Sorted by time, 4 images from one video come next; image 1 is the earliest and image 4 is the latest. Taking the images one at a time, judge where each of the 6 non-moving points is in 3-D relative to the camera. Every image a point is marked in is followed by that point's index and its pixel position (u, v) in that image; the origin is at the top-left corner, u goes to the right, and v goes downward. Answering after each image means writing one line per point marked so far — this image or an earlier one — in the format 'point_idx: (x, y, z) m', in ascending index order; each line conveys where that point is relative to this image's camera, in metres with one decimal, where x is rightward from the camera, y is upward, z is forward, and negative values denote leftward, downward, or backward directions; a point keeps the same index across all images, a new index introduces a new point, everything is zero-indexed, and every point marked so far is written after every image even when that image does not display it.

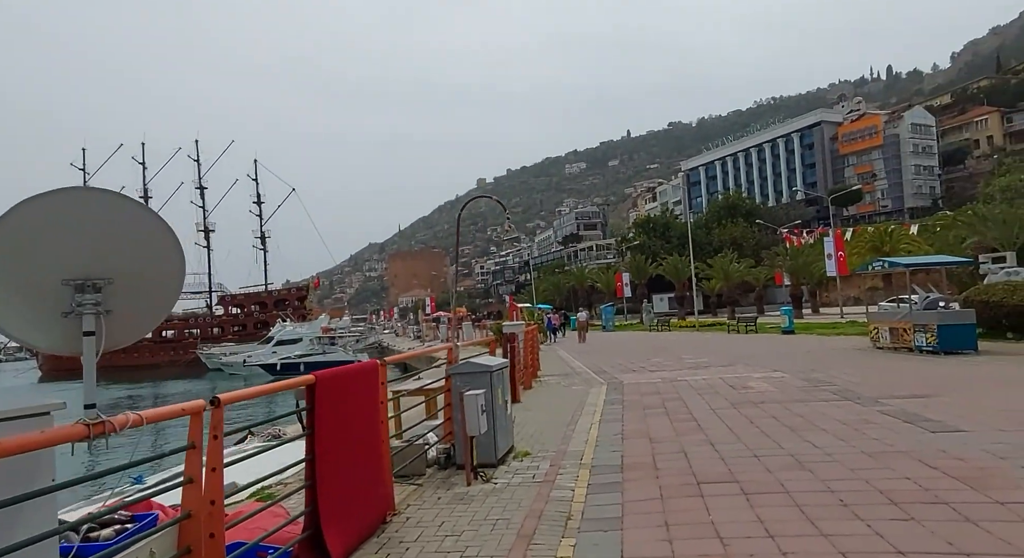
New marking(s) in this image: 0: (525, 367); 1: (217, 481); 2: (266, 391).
0: (+0.3, -2.1, +14.4) m
1: (-1.5, -1.0, +3.1) m
2: (-1.5, -0.7, +3.7) m
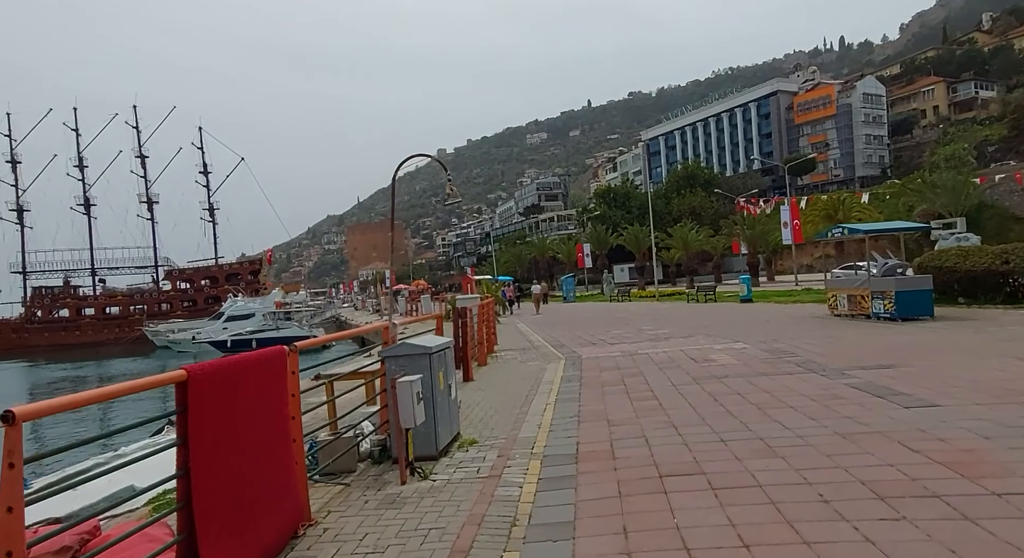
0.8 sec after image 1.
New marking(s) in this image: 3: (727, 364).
0: (-0.8, -1.5, +13.7) m
1: (-1.9, -0.9, +2.3) m
2: (-1.9, -0.5, +2.8) m
3: (+3.8, -1.5, +10.5) m
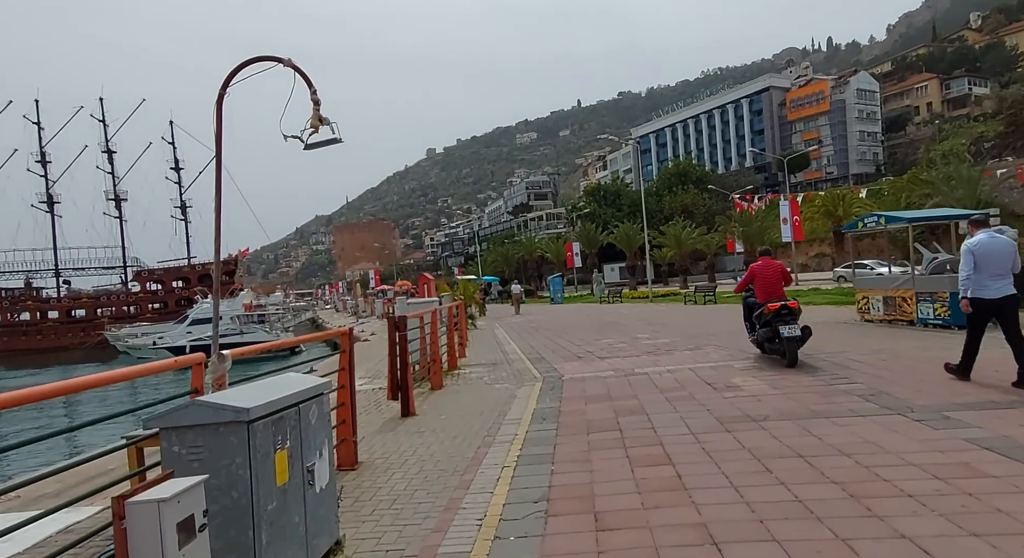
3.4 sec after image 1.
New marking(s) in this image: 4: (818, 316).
0: (-1.4, -1.4, +10.7) m
1: (-2.4, -0.9, -0.7) m
2: (-2.4, -0.5, -0.1) m
3: (+3.2, -1.4, +7.6) m
4: (+8.7, -1.0, +17.3) m
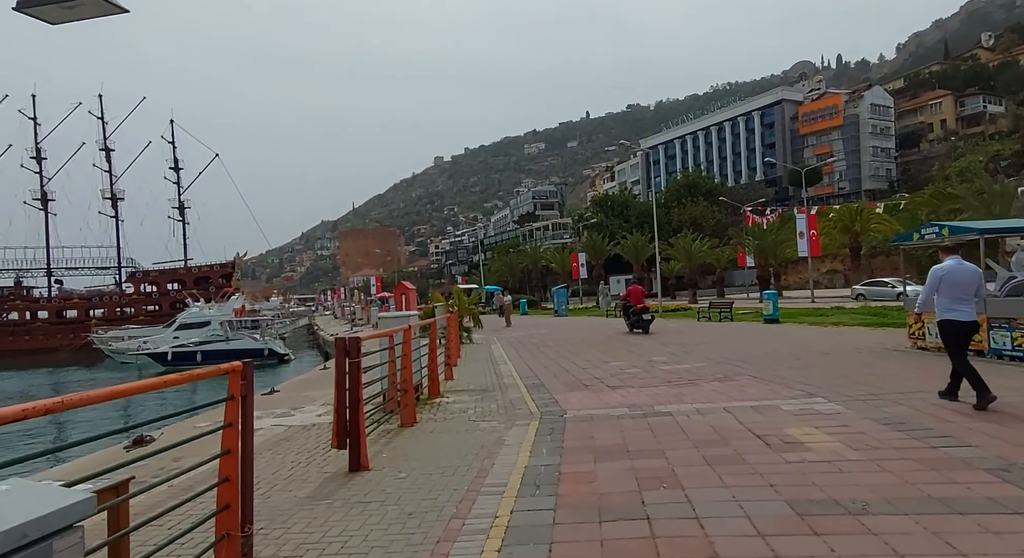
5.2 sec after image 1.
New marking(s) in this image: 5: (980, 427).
0: (-1.6, -1.6, +8.6) m
1: (-2.6, -0.8, -2.7) m
2: (-2.6, -0.5, -2.2) m
3: (+3.0, -1.6, +5.5) m
4: (+8.6, -1.5, +15.1) m
5: (+4.8, -1.5, +6.2) m
